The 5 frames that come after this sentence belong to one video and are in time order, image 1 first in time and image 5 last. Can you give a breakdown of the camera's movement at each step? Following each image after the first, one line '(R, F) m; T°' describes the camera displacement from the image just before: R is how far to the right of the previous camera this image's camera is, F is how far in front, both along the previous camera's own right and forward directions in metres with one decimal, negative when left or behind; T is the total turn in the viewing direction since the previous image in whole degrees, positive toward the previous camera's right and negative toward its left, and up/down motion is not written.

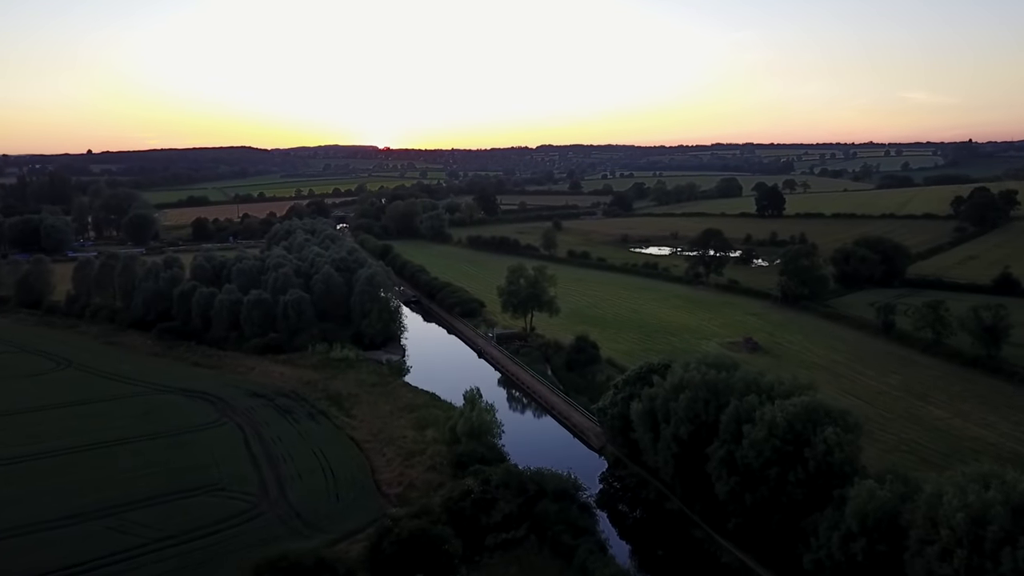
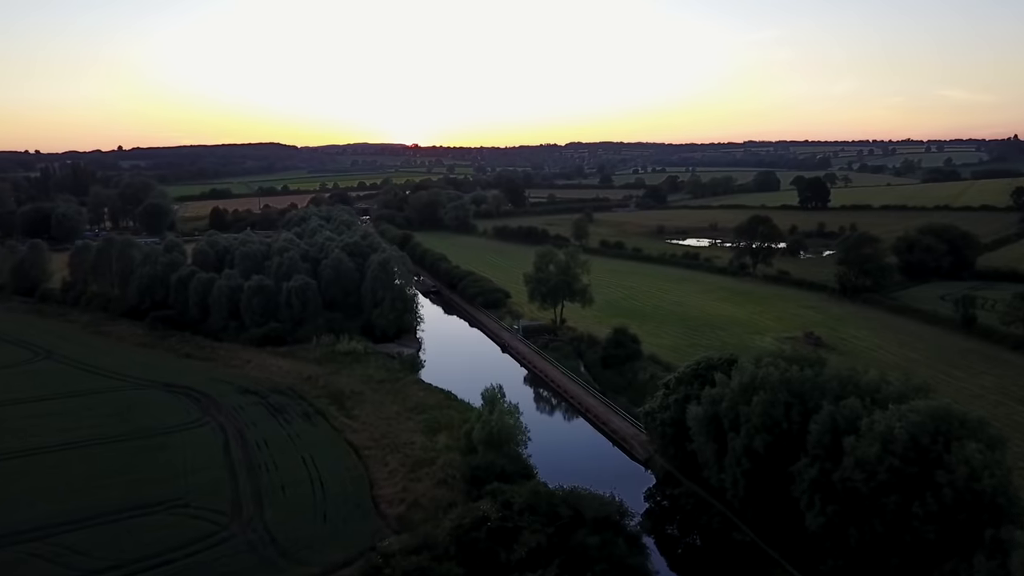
(0.0, +4.7) m; -2°
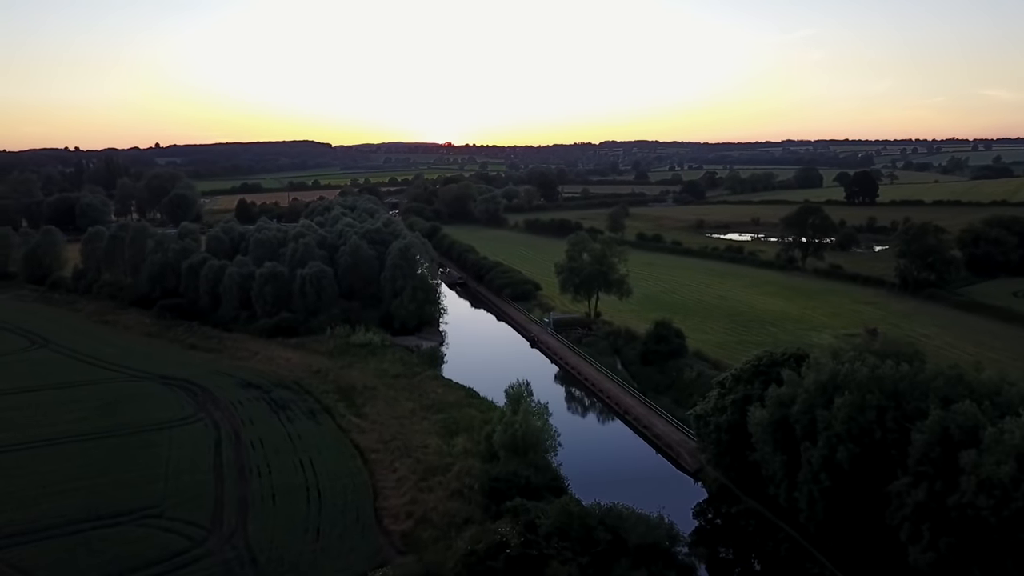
(+0.1, +3.1) m; -2°
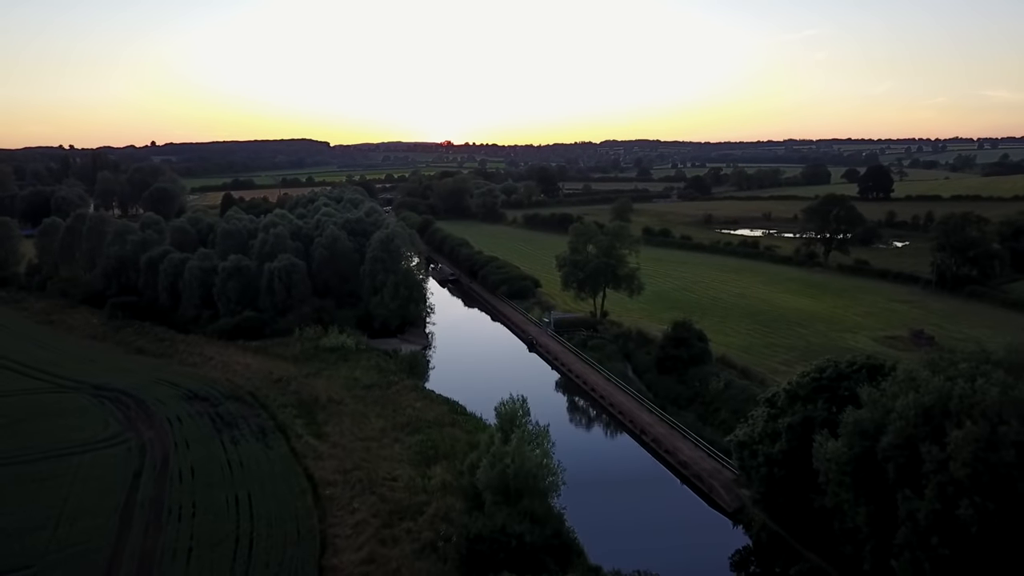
(+0.2, +4.3) m; 0°
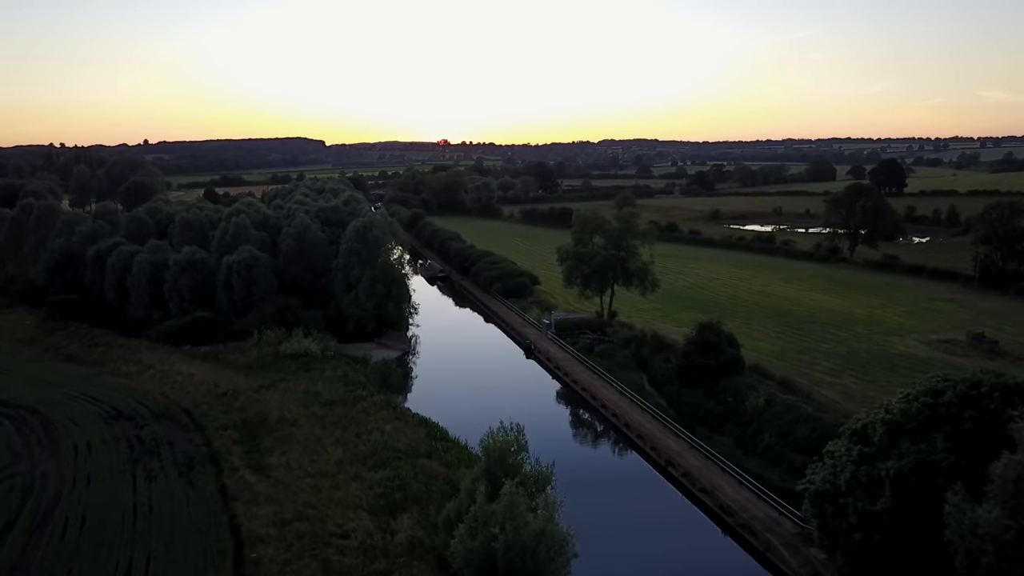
(+0.1, +4.2) m; 0°
